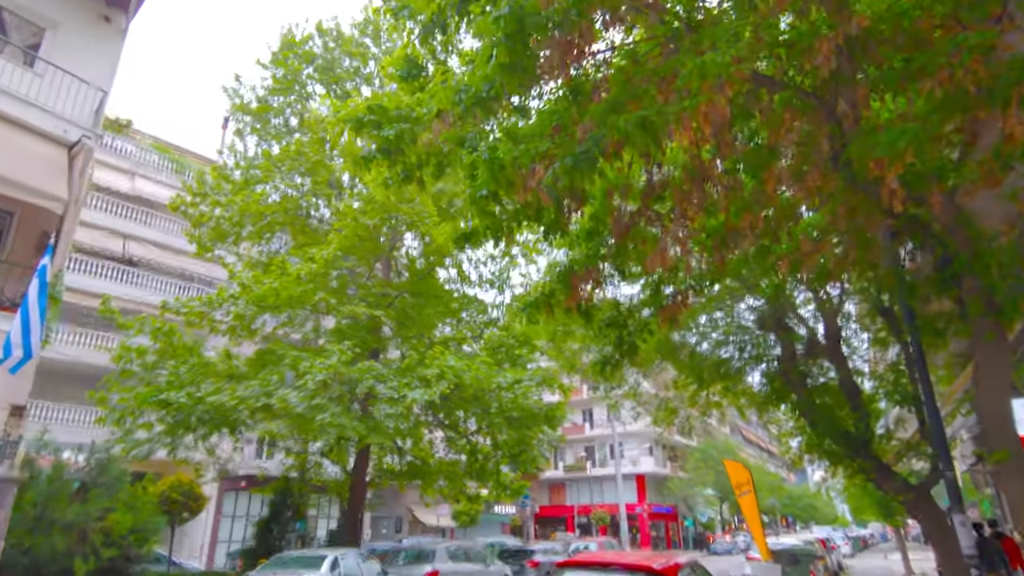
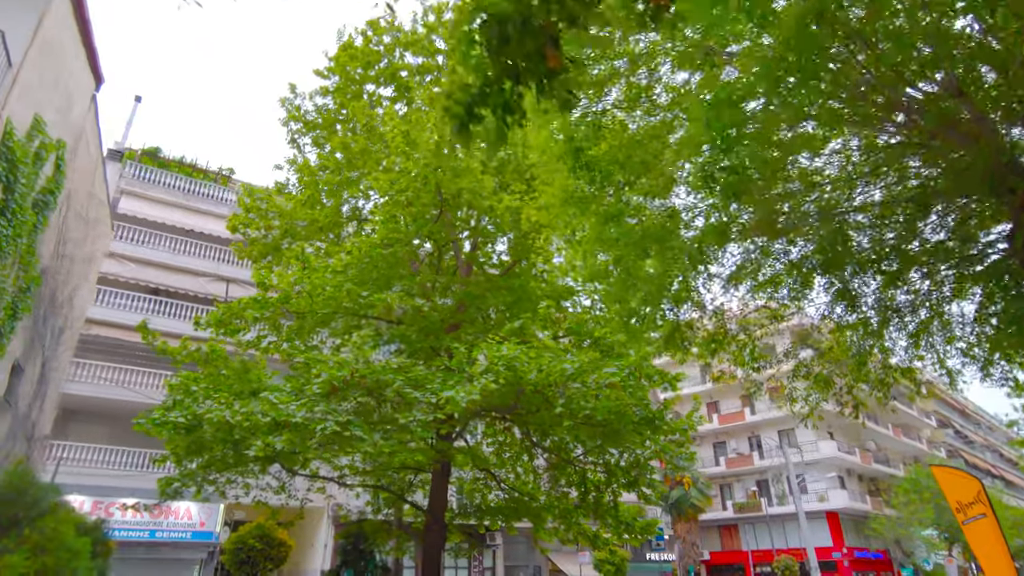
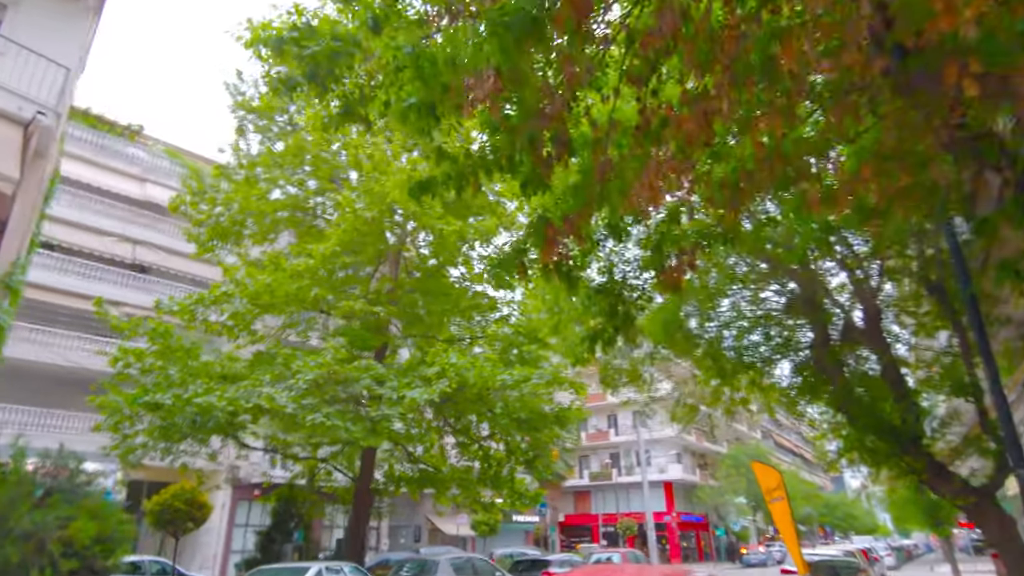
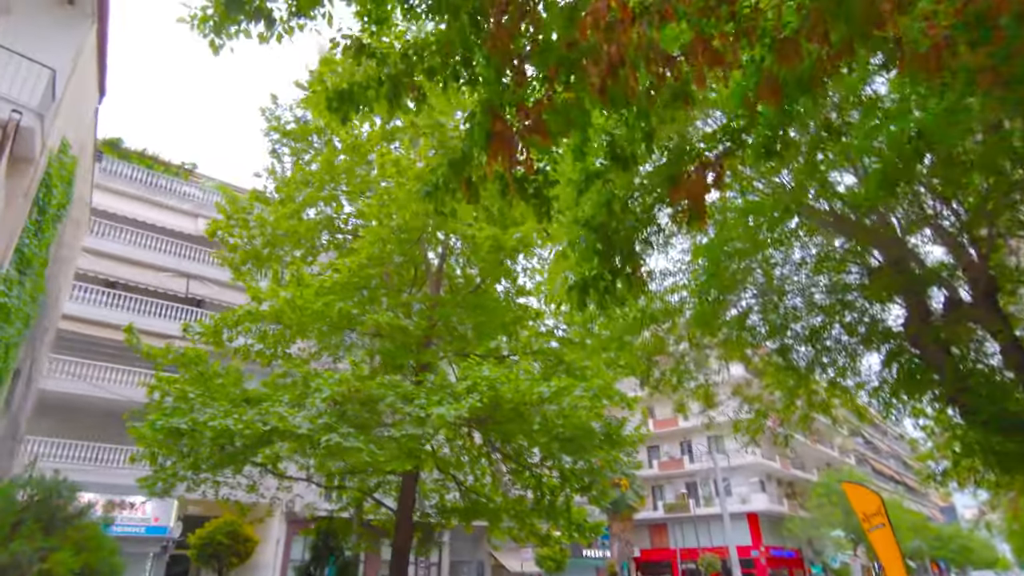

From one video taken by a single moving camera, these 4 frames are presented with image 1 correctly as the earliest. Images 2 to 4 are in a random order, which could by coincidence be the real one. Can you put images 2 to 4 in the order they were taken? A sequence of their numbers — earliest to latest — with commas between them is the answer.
3, 4, 2
